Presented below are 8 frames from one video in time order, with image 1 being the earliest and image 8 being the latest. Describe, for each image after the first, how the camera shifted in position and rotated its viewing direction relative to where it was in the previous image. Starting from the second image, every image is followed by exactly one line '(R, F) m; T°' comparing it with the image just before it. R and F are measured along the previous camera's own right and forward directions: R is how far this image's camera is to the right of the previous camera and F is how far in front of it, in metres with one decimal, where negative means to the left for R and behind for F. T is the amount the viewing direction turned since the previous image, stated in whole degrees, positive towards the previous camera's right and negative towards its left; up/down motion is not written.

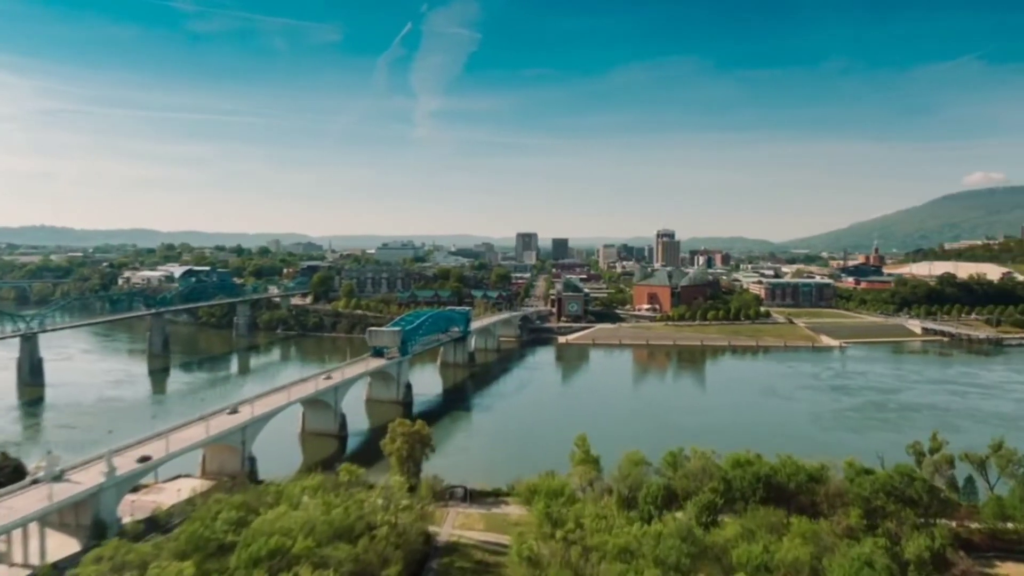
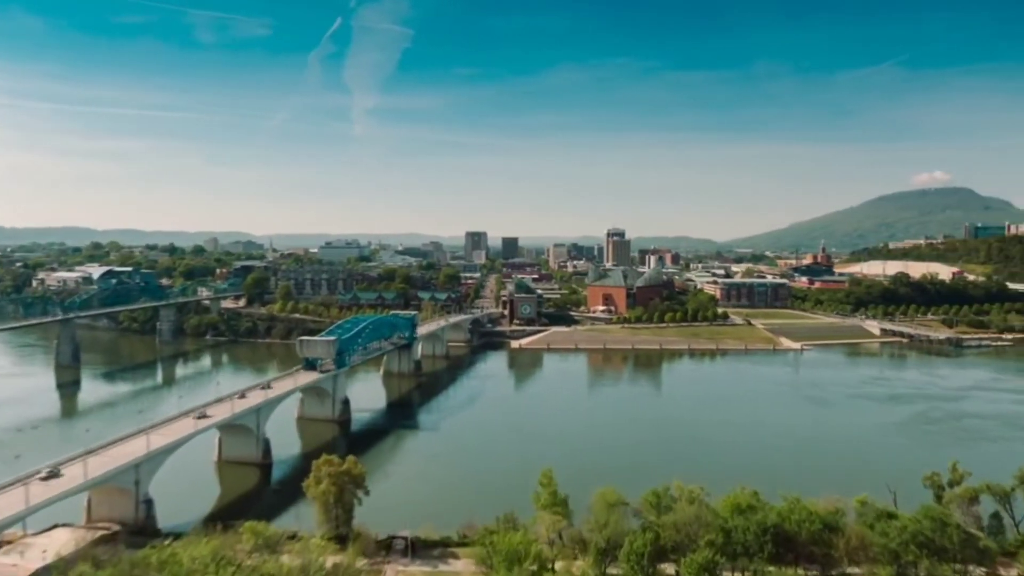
(-0.1, +3.6) m; +4°
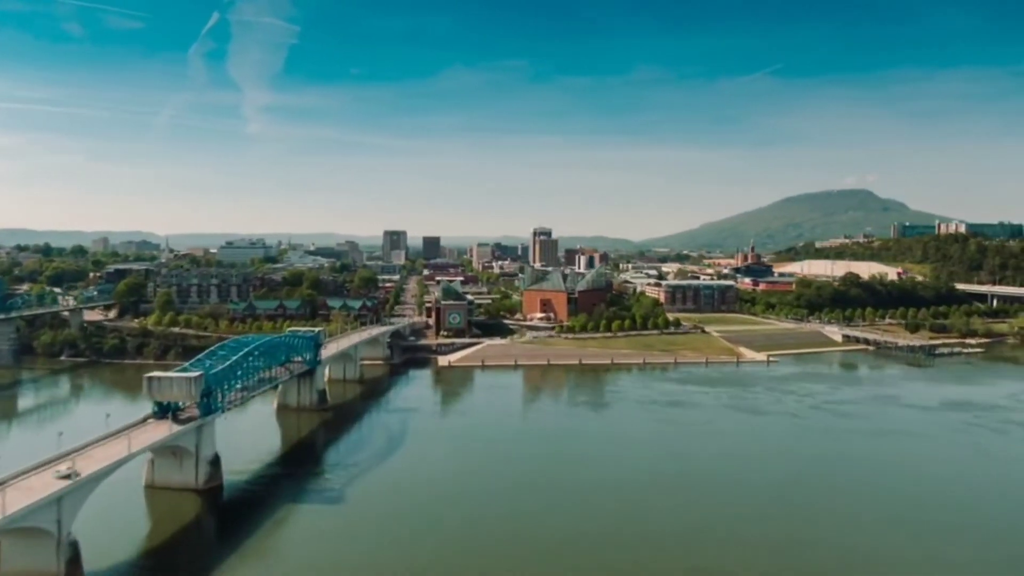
(-0.5, +8.3) m; +6°
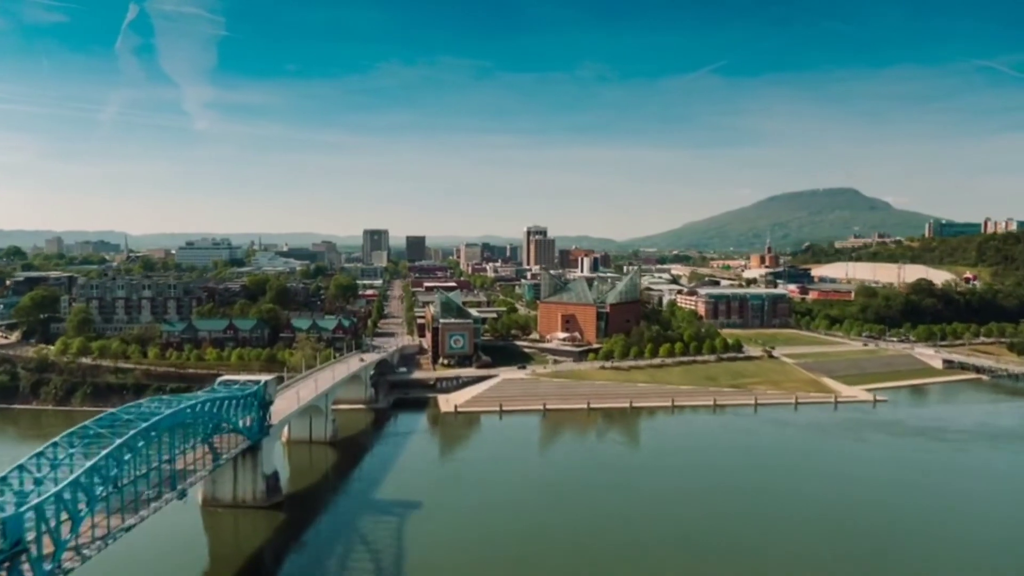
(-2.2, +12.2) m; +2°
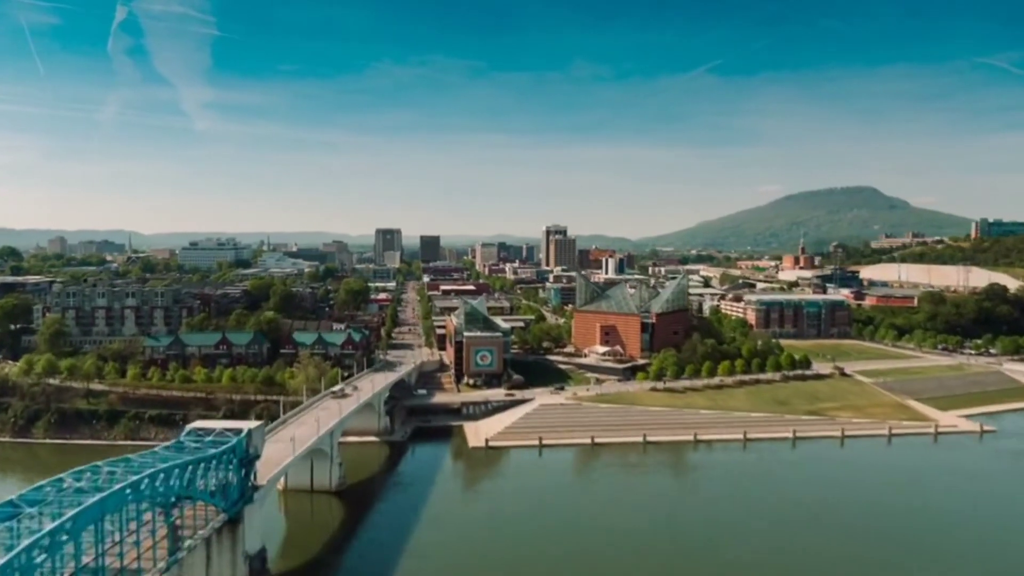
(-1.2, +5.7) m; -1°
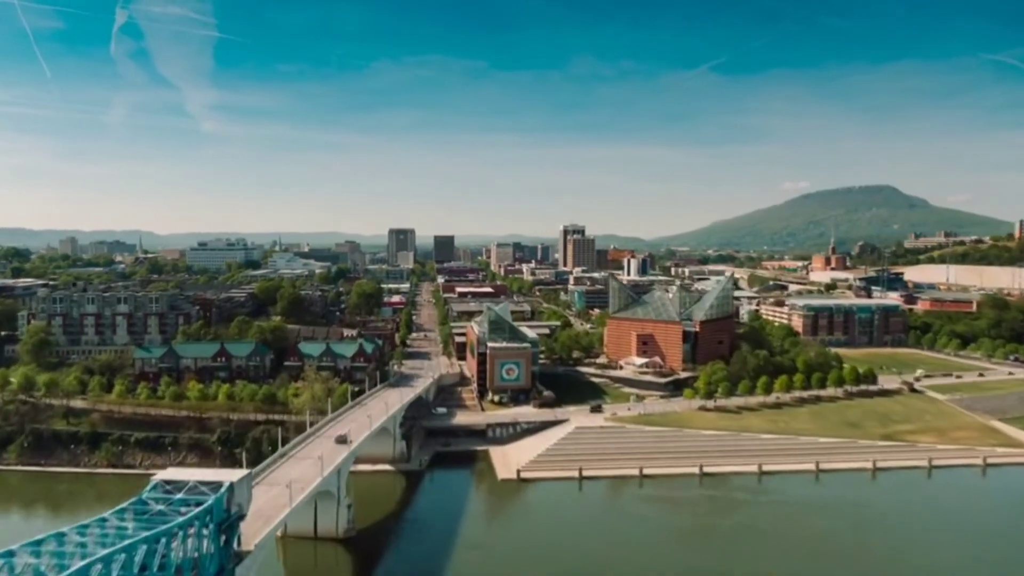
(-0.8, +3.9) m; -1°
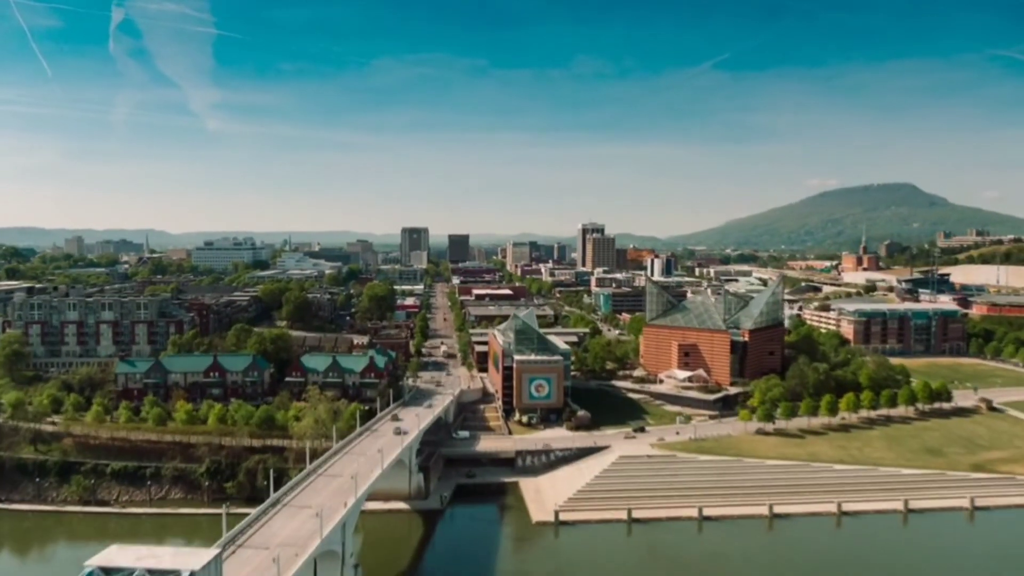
(-0.7, +3.8) m; -1°
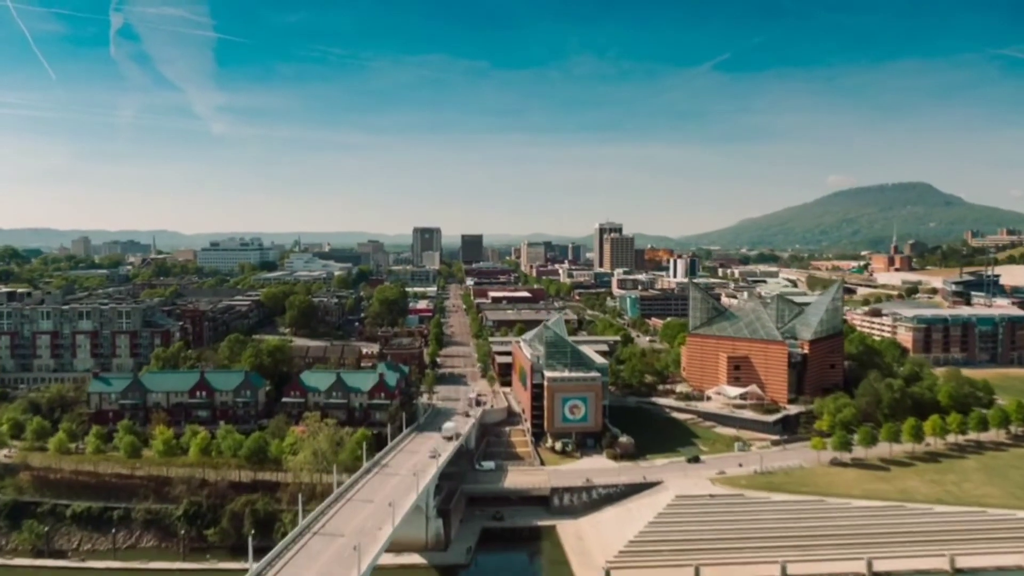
(-0.7, +3.8) m; -1°
